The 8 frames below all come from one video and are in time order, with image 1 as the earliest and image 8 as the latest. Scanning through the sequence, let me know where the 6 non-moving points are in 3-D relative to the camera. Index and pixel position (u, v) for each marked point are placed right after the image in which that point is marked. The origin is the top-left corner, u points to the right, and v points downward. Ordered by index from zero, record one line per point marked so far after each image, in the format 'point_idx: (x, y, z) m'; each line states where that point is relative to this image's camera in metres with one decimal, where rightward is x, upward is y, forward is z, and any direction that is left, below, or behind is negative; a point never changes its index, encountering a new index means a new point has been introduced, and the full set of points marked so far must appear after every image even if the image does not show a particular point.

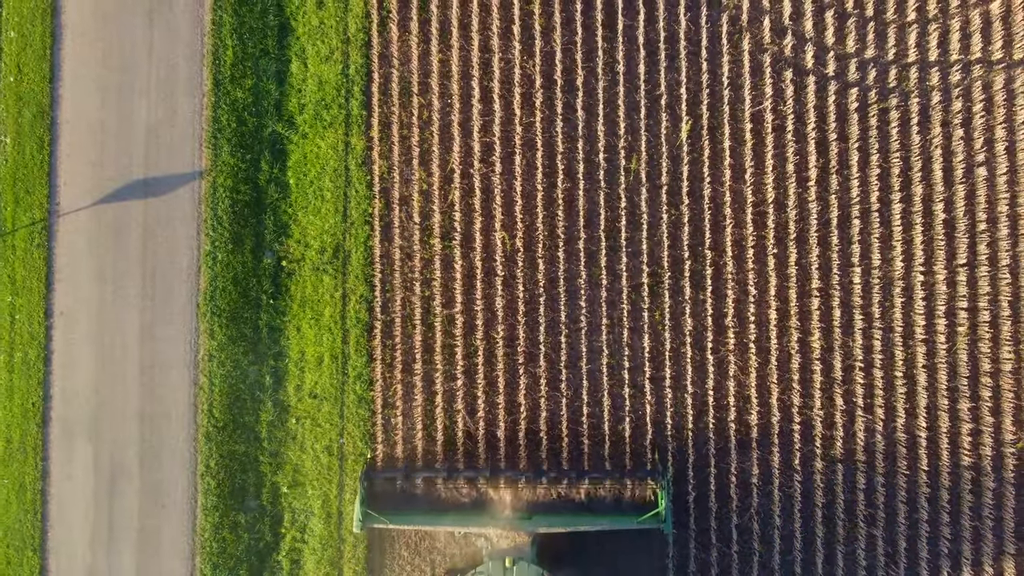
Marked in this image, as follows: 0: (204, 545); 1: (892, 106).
0: (-4.1, -3.5, +8.1) m
1: (+5.2, +2.5, +8.3) m
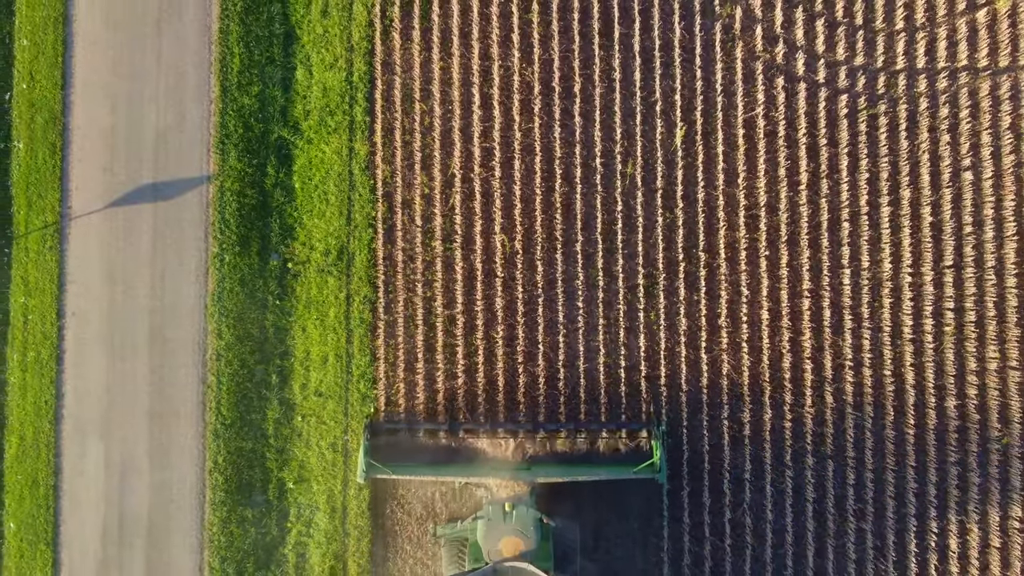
0: (-4.2, -3.5, +8.3) m
1: (+5.2, +2.5, +8.5) m
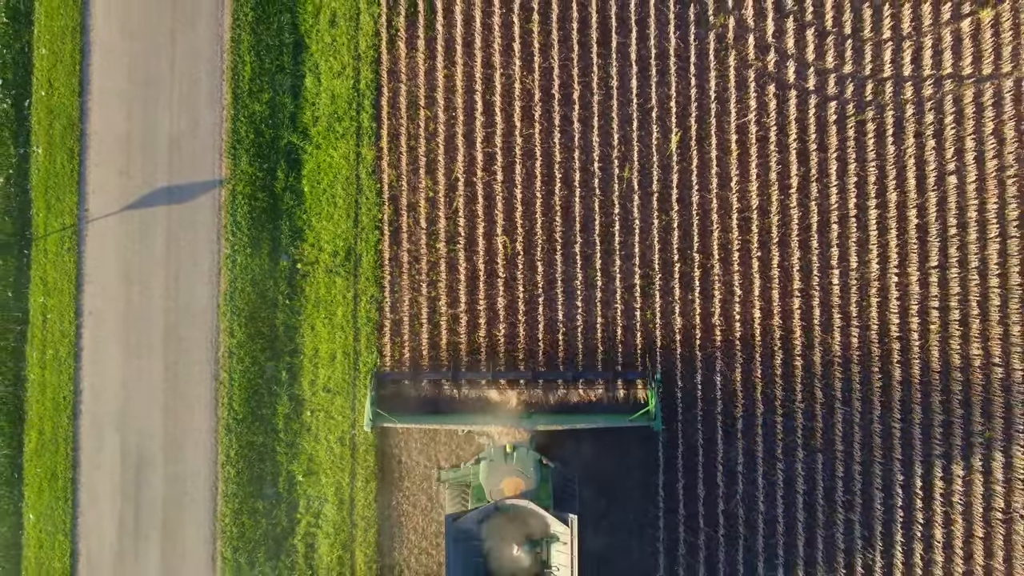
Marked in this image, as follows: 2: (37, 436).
0: (-4.1, -3.5, +8.6) m
1: (+5.2, +2.5, +8.8) m
2: (-6.9, -2.2, +8.7) m
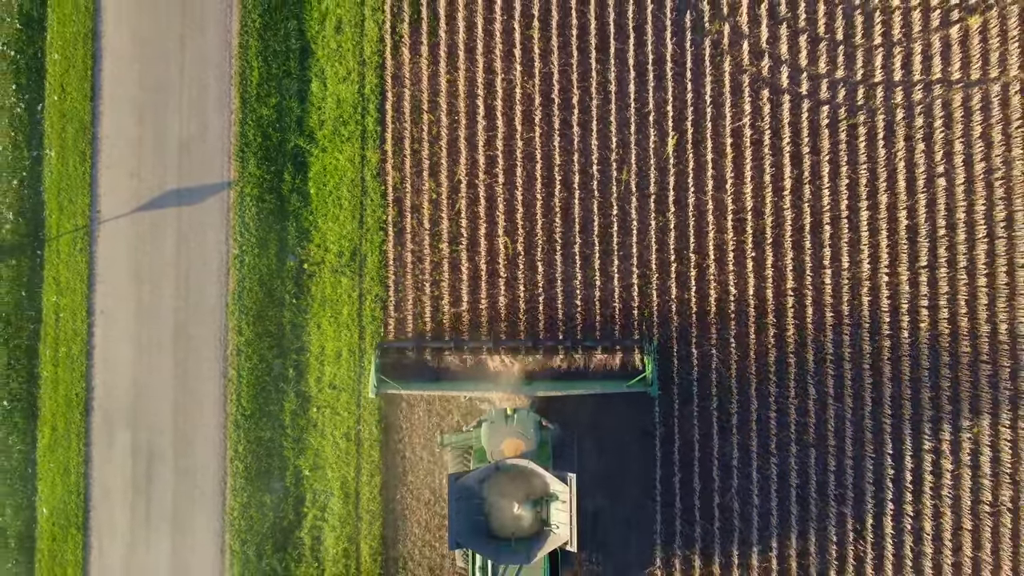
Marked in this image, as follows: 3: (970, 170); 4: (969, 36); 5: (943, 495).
0: (-4.1, -3.5, +8.8) m
1: (+5.3, +2.5, +9.1) m
2: (-6.9, -2.2, +9.0) m
3: (+6.9, +1.8, +9.0) m
4: (+6.9, +3.8, +9.0) m
5: (+6.3, -3.0, +8.8) m
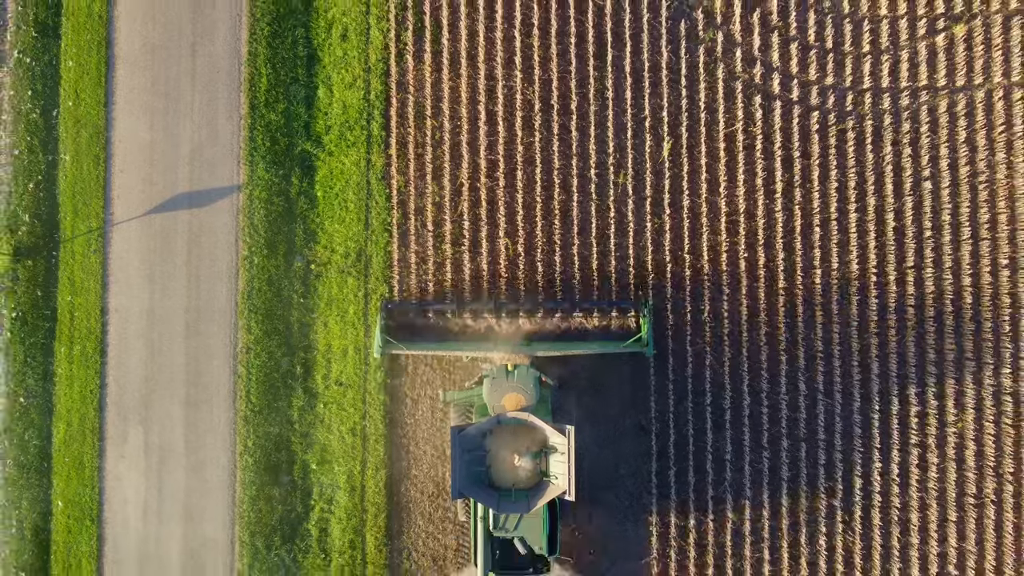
0: (-4.1, -3.5, +9.1) m
1: (+5.3, +2.5, +9.4) m
2: (-6.9, -2.2, +9.3) m
3: (+6.9, +1.8, +9.3) m
4: (+6.9, +3.8, +9.4) m
5: (+6.3, -3.0, +9.1) m
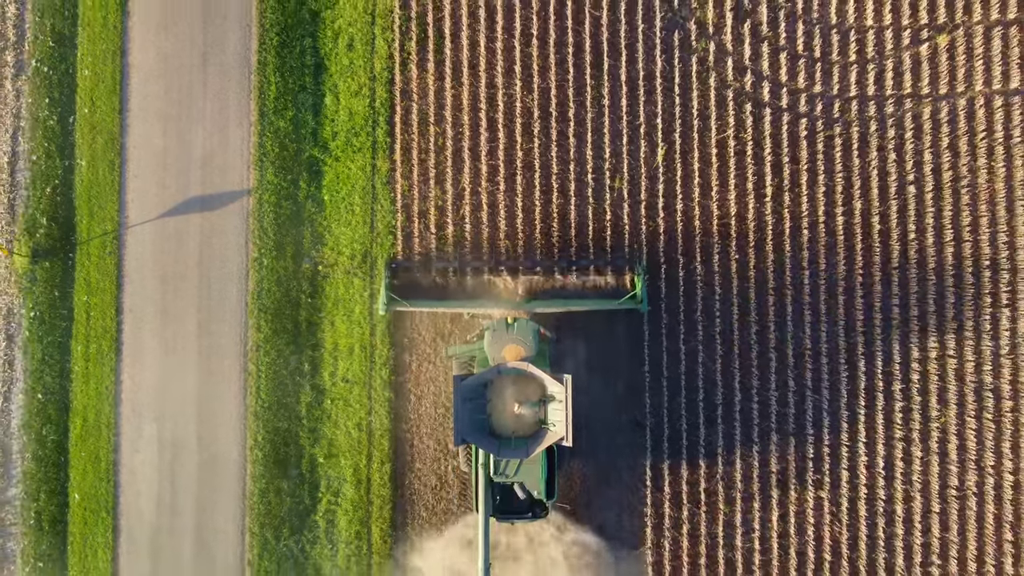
0: (-4.1, -3.5, +9.5) m
1: (+5.3, +2.5, +9.7) m
2: (-6.9, -2.2, +9.6) m
3: (+6.9, +1.8, +9.7) m
4: (+6.9, +3.8, +9.7) m
5: (+6.3, -3.0, +9.4) m
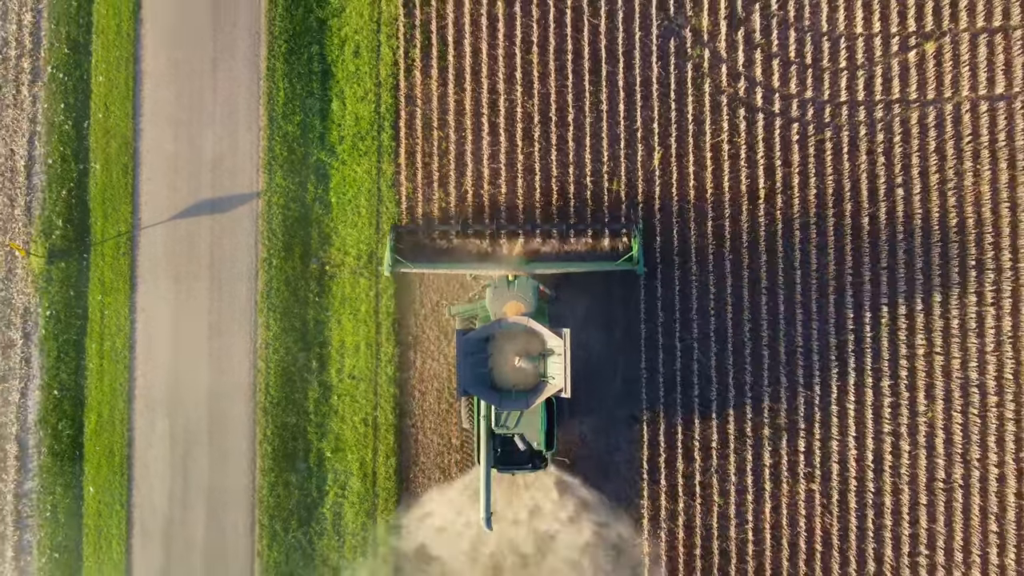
0: (-4.1, -3.5, +9.8) m
1: (+5.3, +2.5, +10.0) m
2: (-6.9, -2.2, +9.9) m
3: (+6.9, +1.8, +10.0) m
4: (+6.9, +3.8, +10.1) m
5: (+6.3, -3.0, +9.7) m
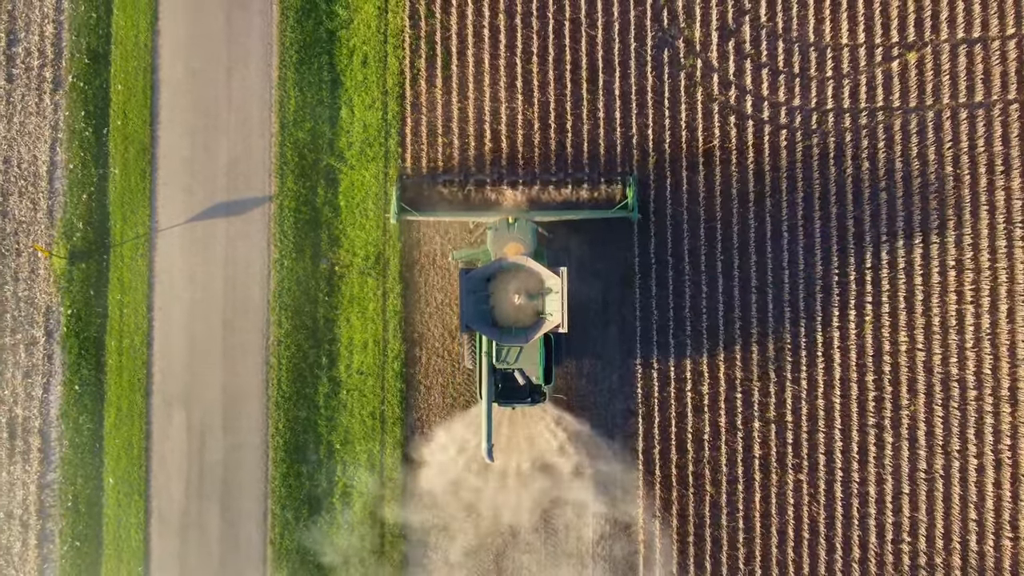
0: (-4.1, -3.5, +10.2) m
1: (+5.3, +2.5, +10.5) m
2: (-6.9, -2.1, +10.4) m
3: (+6.9, +1.8, +10.4) m
4: (+7.0, +3.8, +10.5) m
5: (+6.4, -3.0, +10.2) m
